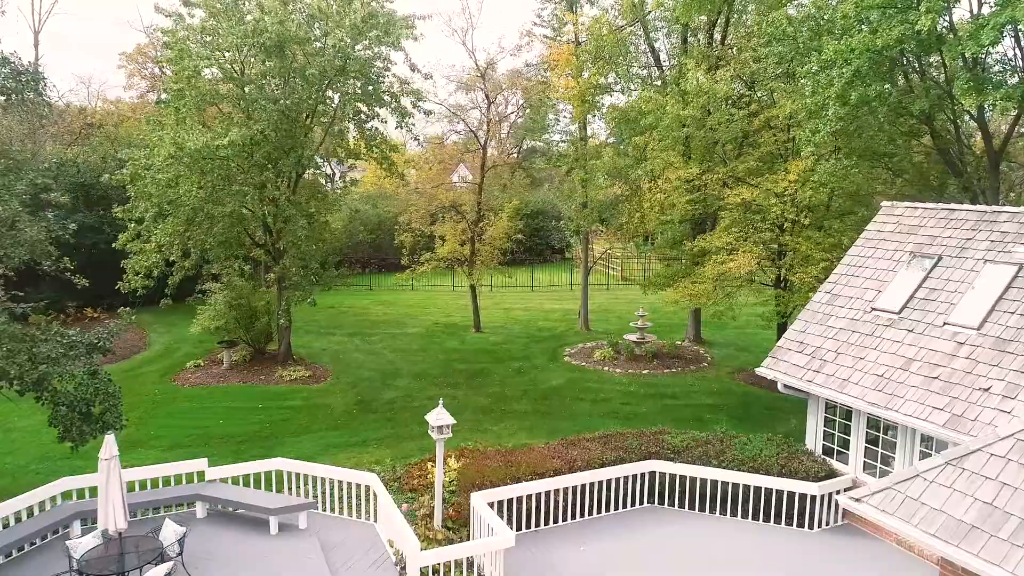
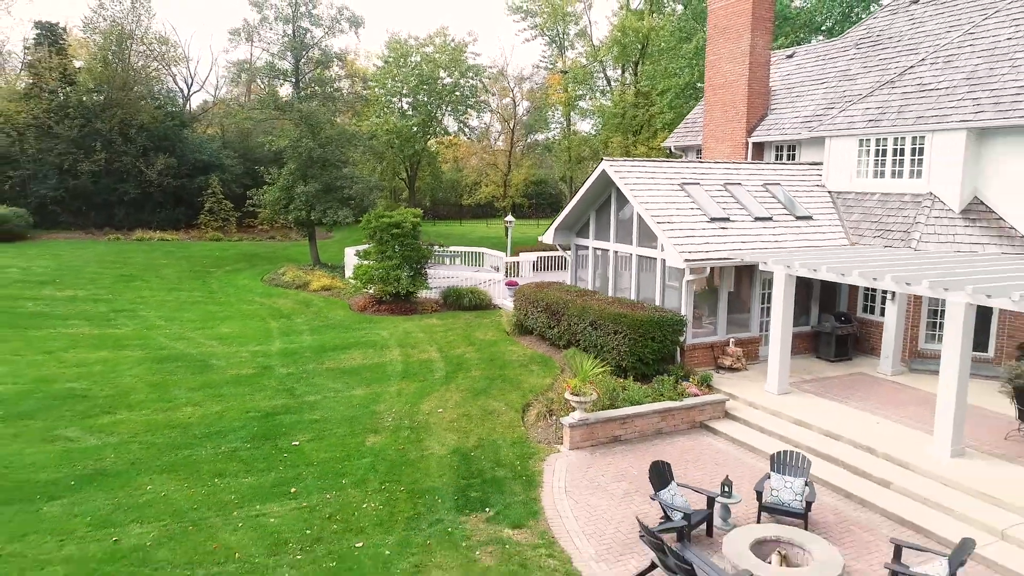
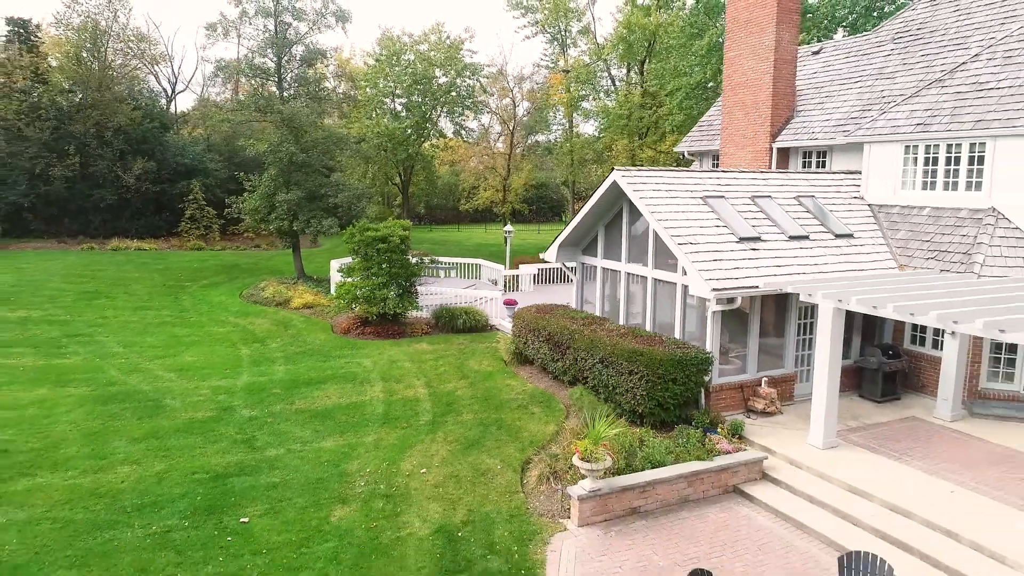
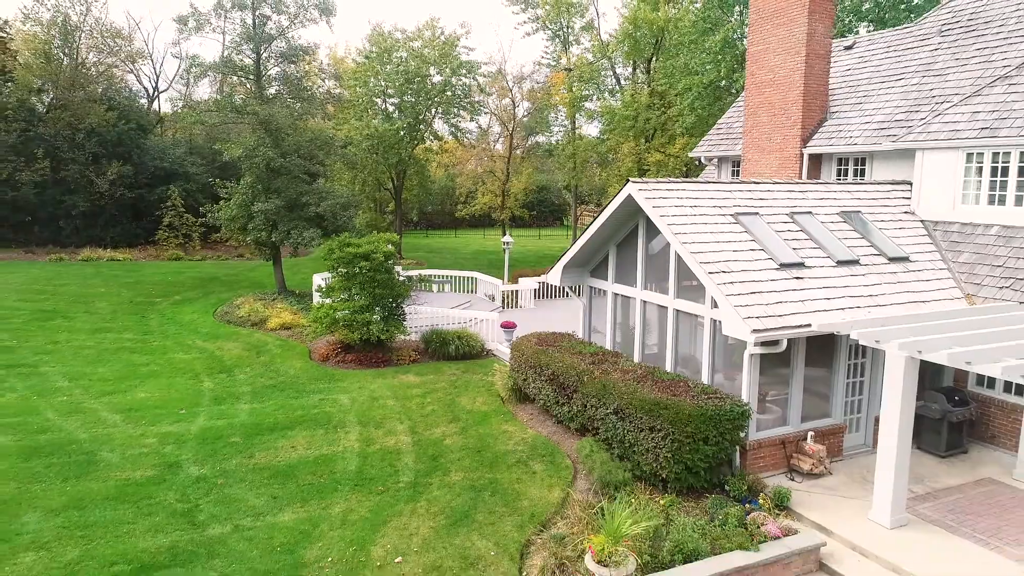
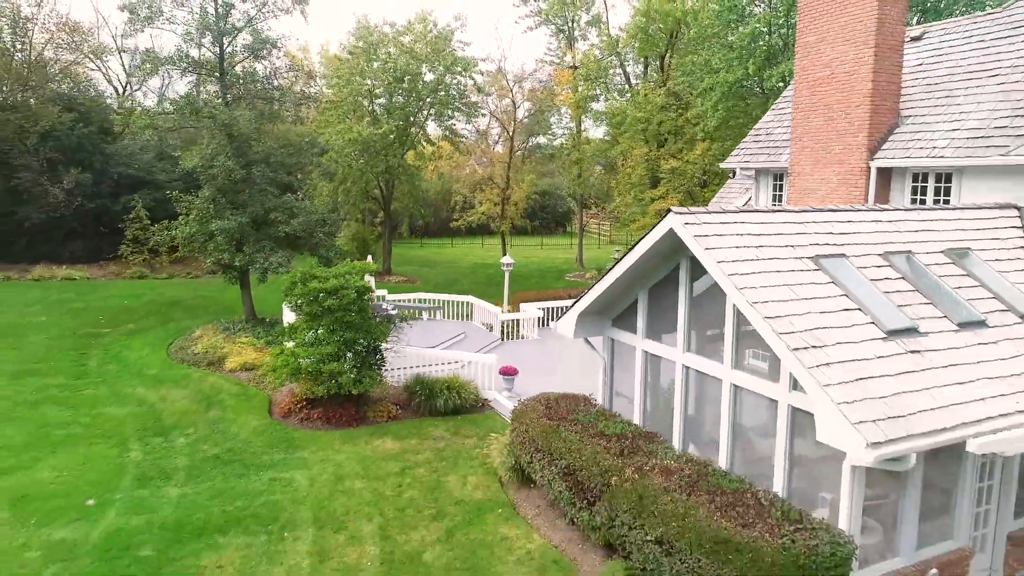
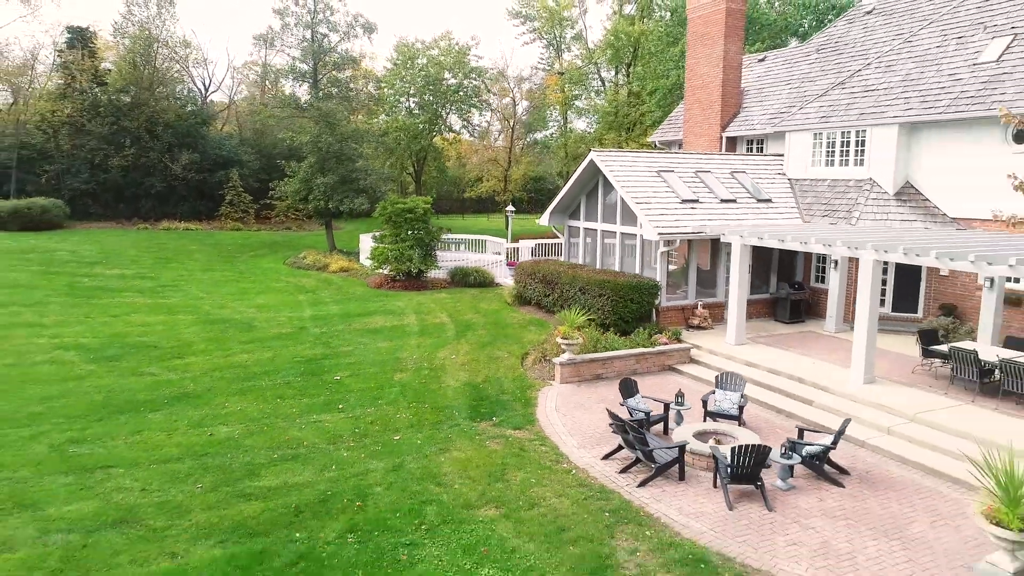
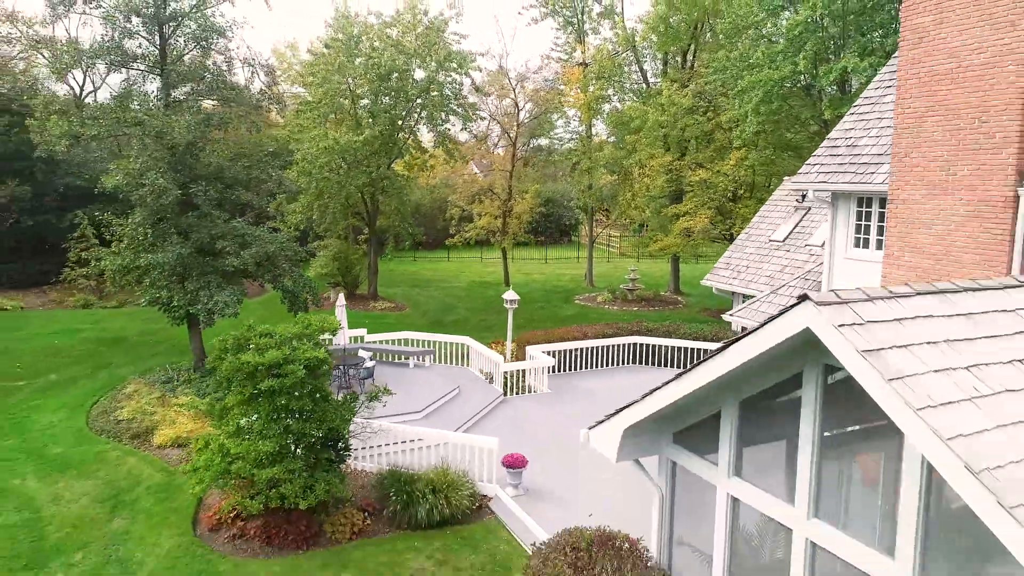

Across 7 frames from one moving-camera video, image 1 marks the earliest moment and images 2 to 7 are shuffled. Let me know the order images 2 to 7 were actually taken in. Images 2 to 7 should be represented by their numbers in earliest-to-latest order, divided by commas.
7, 5, 4, 3, 2, 6
